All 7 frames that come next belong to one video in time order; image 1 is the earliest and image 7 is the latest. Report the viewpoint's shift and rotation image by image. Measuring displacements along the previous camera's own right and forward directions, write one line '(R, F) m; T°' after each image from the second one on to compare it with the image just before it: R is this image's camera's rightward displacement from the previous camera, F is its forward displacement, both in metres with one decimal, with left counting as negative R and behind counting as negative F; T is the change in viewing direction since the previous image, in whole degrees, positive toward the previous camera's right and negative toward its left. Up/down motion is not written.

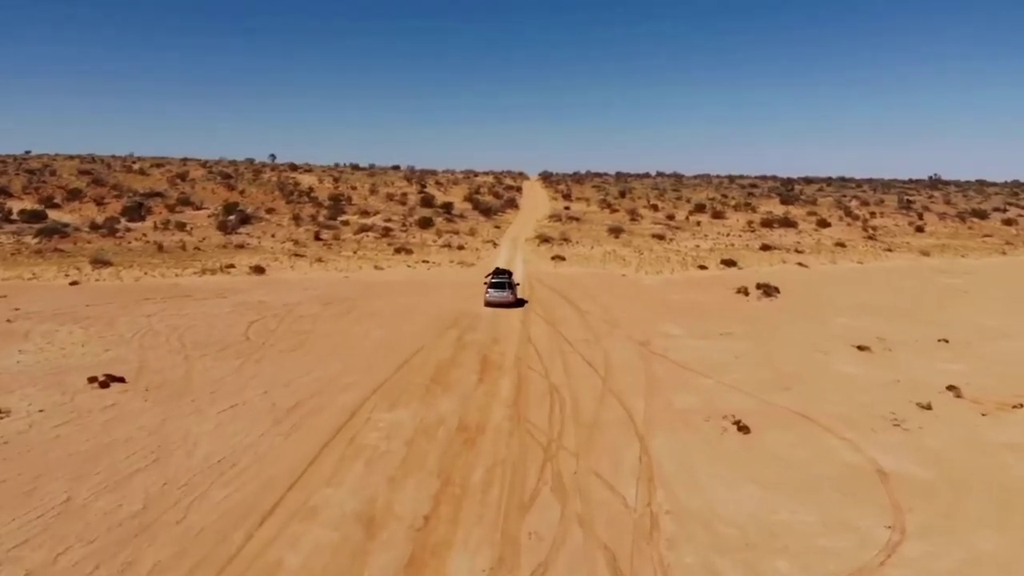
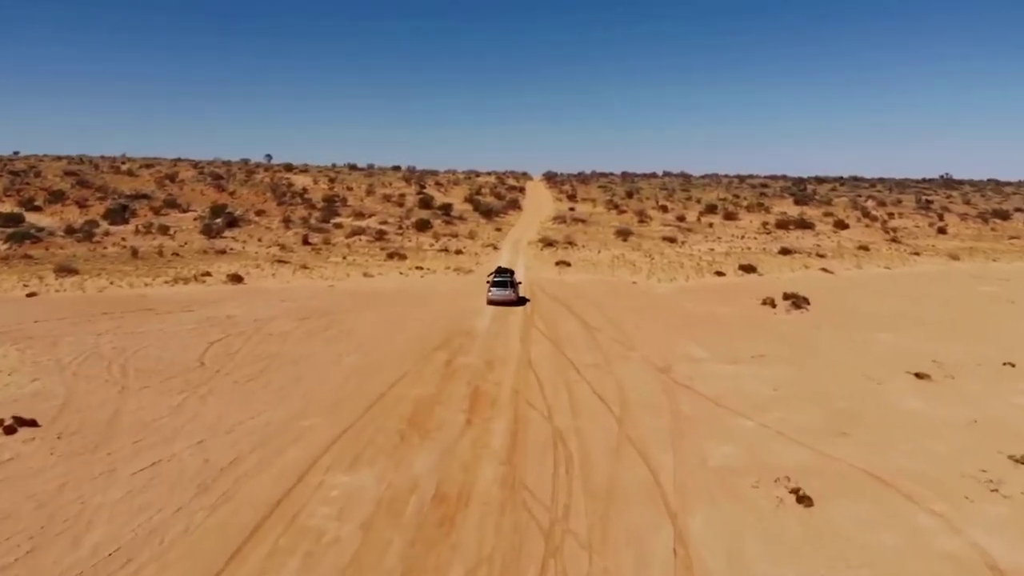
(+0.2, +3.4) m; 0°
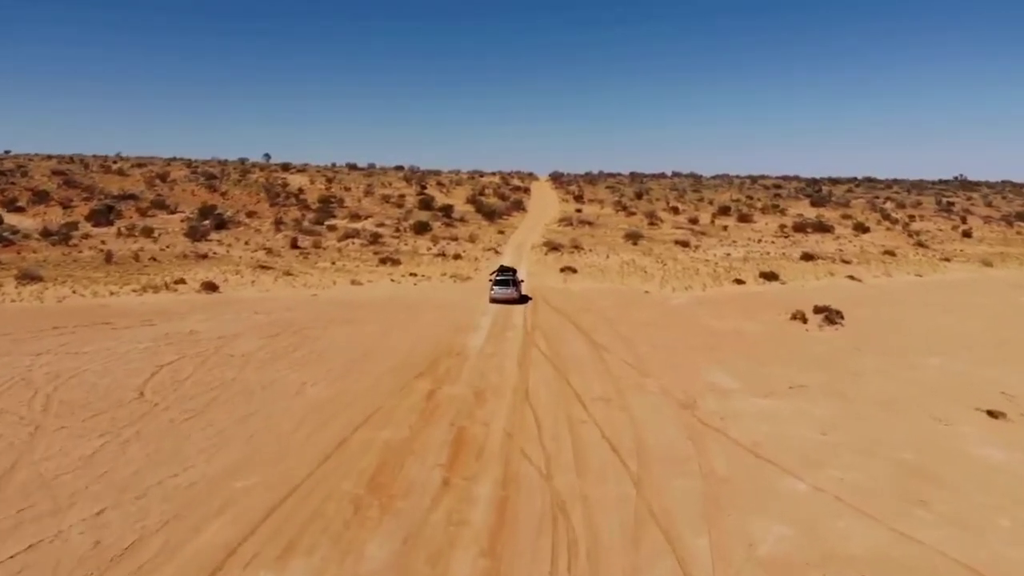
(+0.2, +3.1) m; 0°
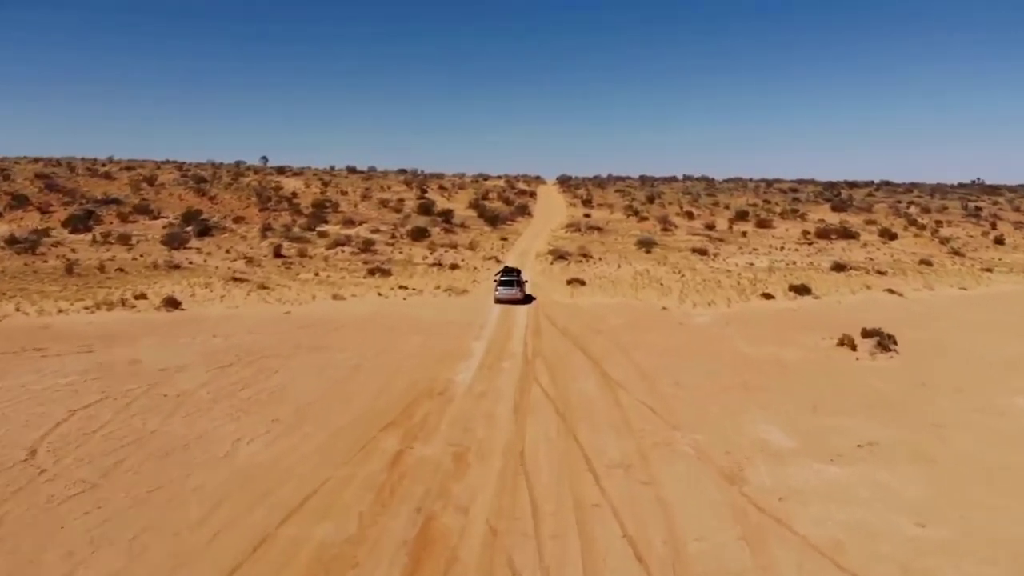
(+0.3, +3.8) m; -1°
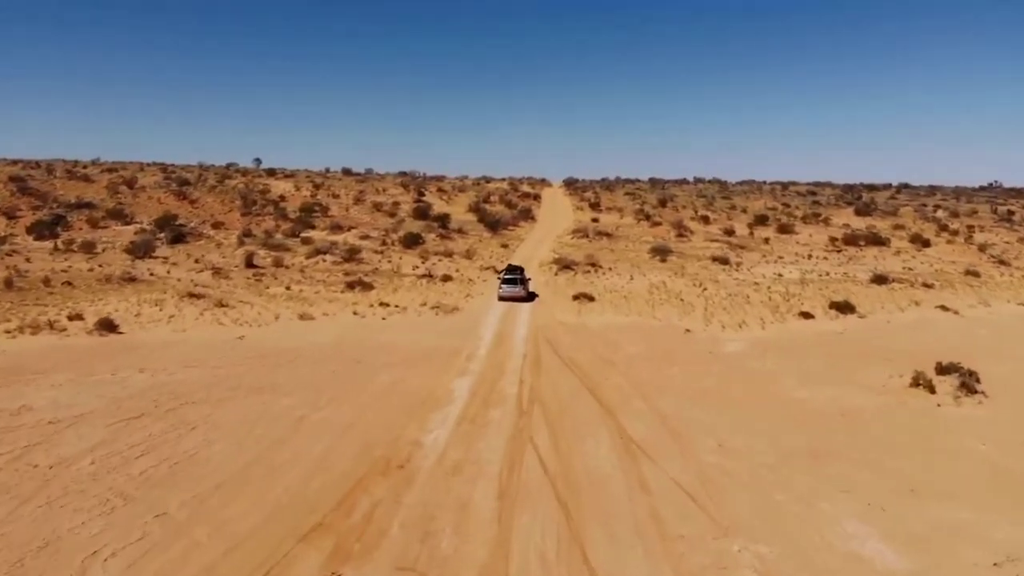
(+0.3, +4.5) m; 0°
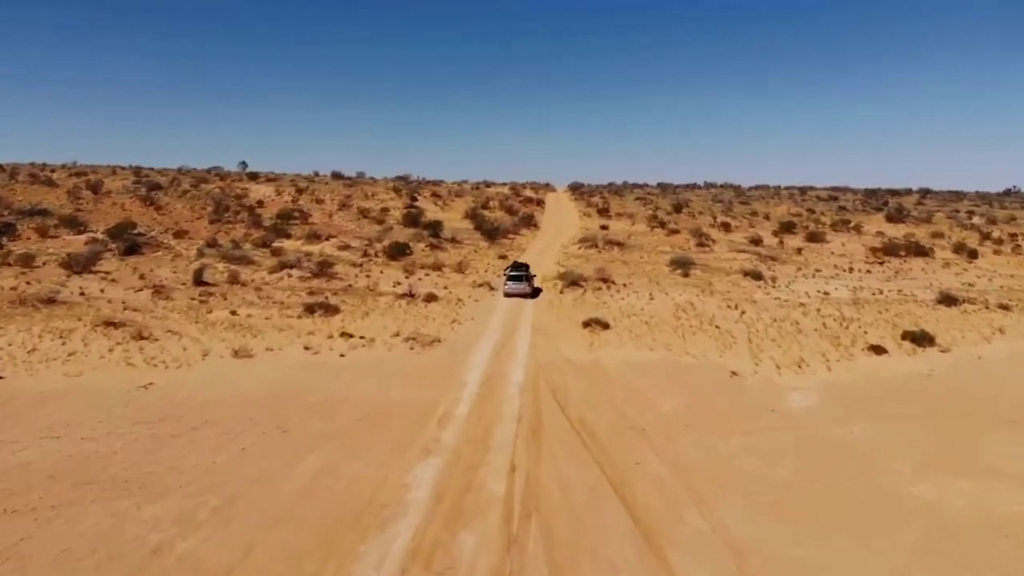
(+0.2, +5.8) m; 0°
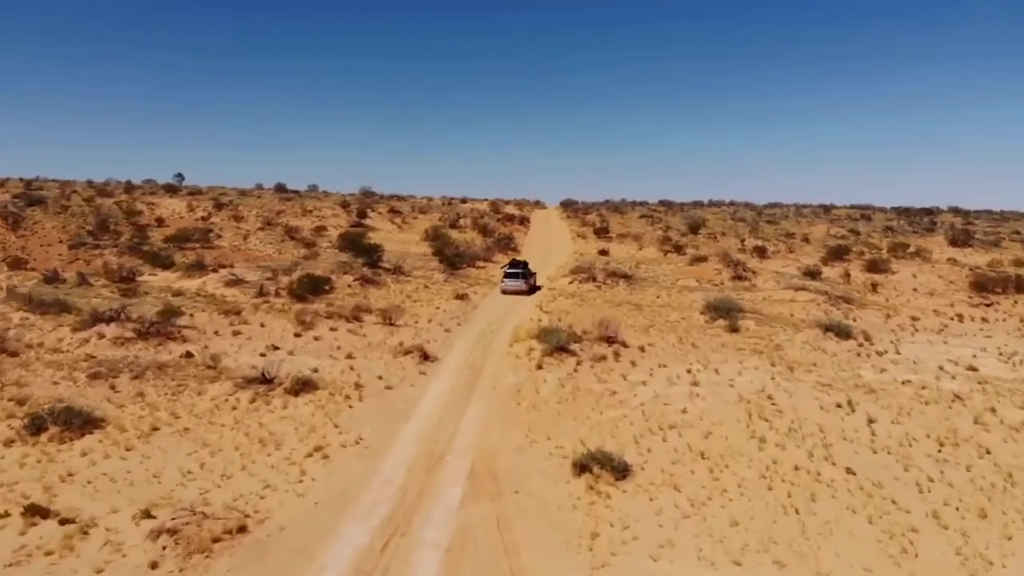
(+1.1, +12.6) m; 0°
